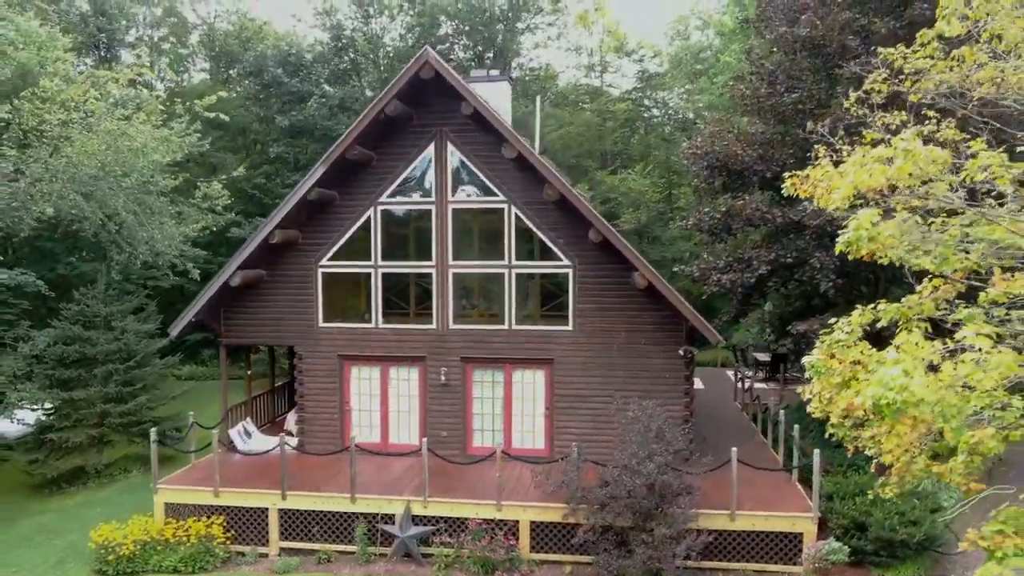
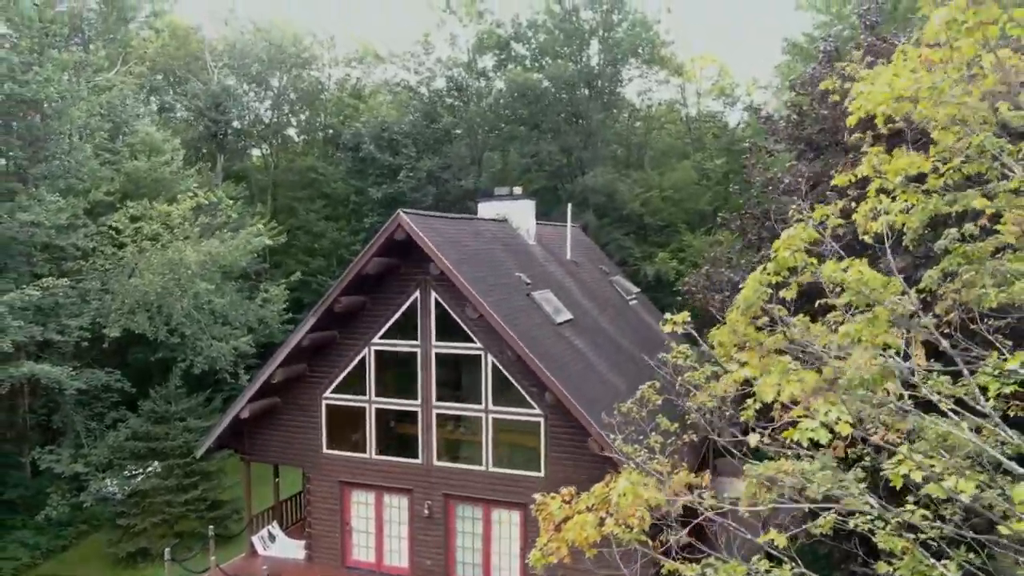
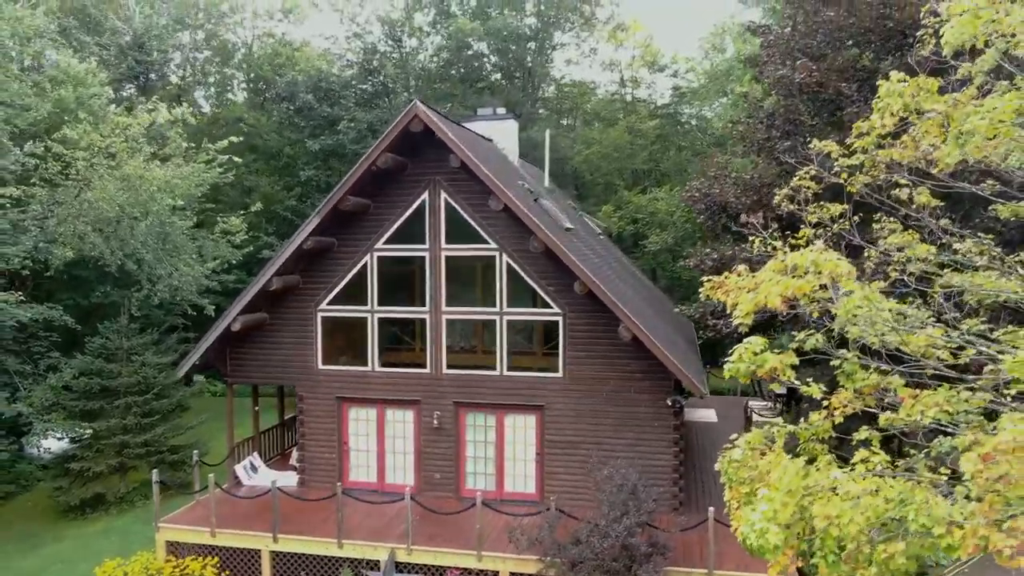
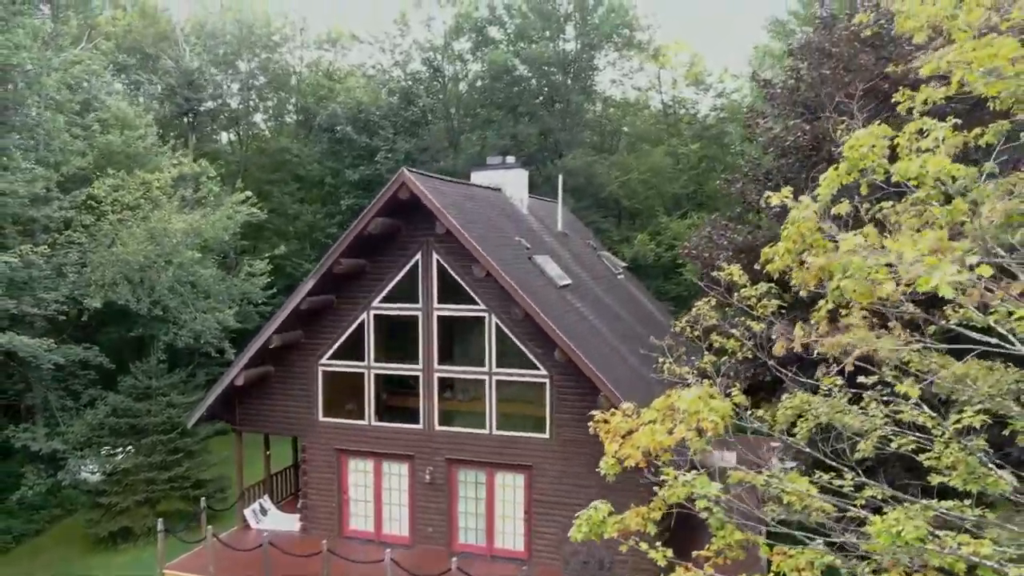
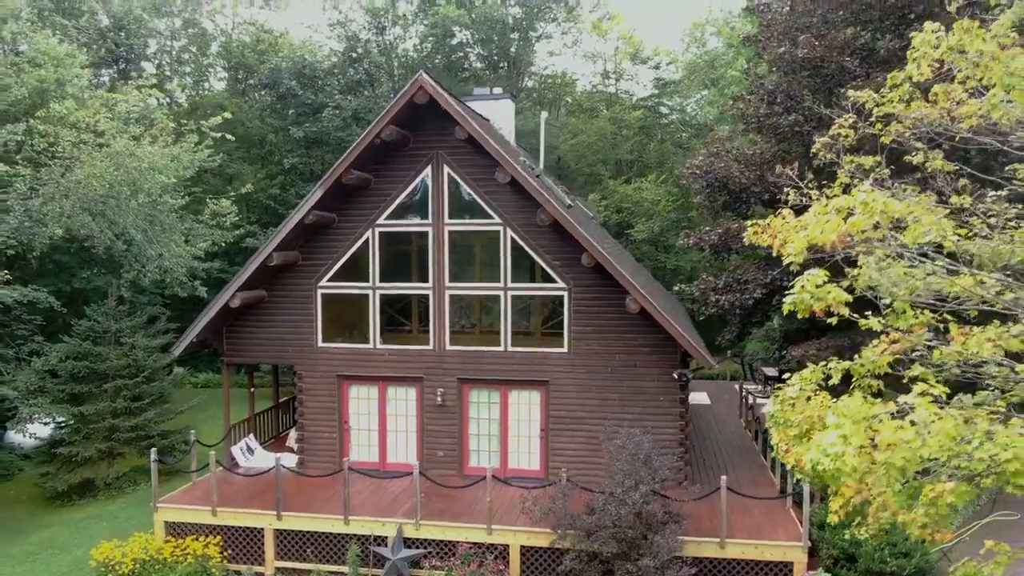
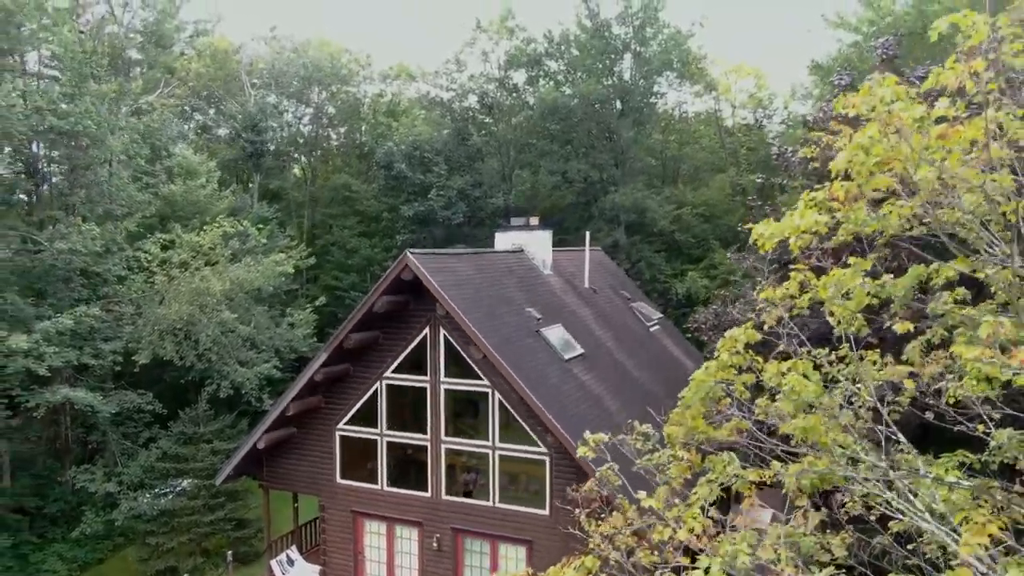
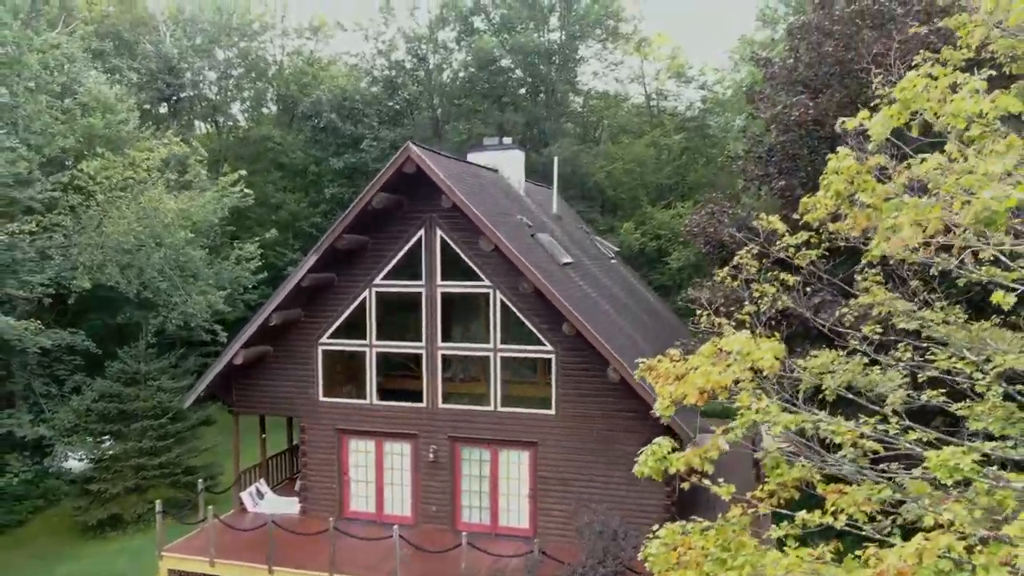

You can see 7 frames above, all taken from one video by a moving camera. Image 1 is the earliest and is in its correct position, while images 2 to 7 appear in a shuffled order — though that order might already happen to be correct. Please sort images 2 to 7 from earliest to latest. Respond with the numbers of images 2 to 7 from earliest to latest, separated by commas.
5, 3, 7, 4, 2, 6
